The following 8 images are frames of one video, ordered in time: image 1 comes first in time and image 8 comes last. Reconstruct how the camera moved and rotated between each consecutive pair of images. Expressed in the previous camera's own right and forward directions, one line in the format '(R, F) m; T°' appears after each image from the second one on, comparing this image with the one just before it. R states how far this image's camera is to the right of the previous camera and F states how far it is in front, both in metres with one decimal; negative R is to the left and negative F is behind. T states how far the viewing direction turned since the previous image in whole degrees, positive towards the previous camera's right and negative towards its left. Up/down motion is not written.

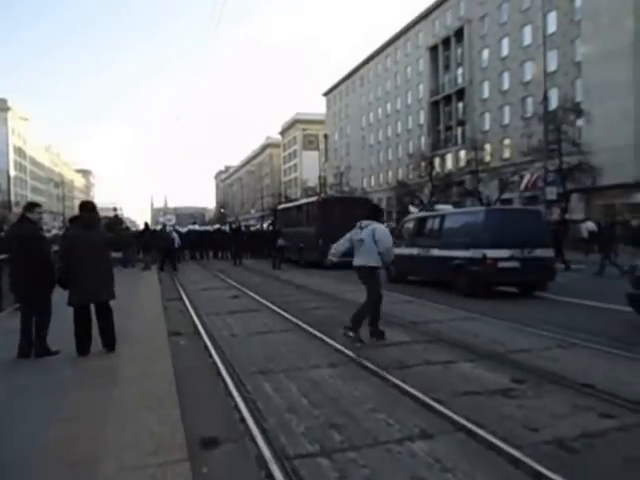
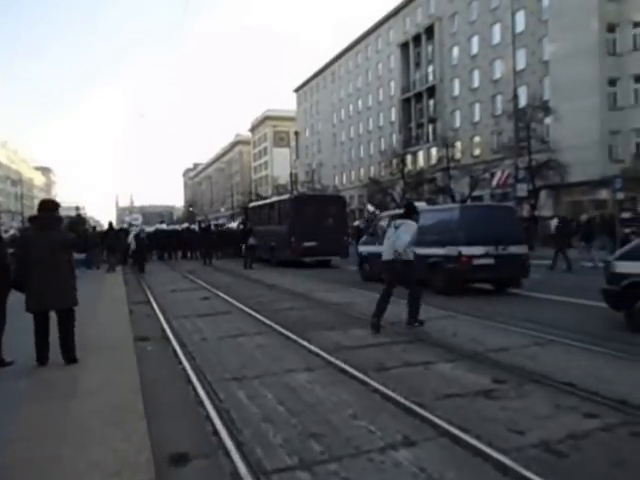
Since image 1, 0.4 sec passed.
(-0.1, +0.4) m; +3°
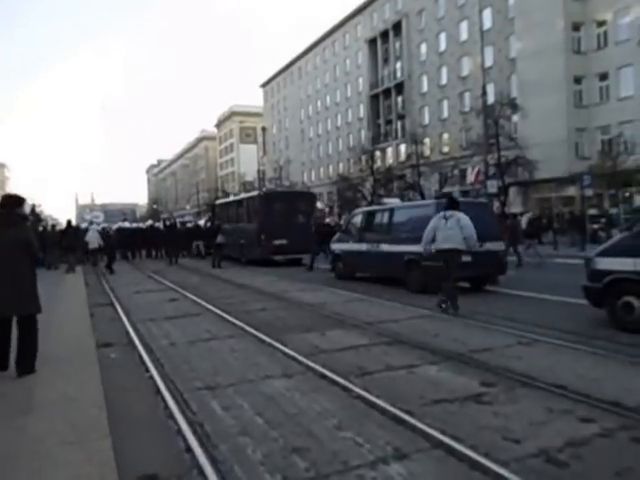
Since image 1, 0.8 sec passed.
(-0.2, +0.5) m; +4°
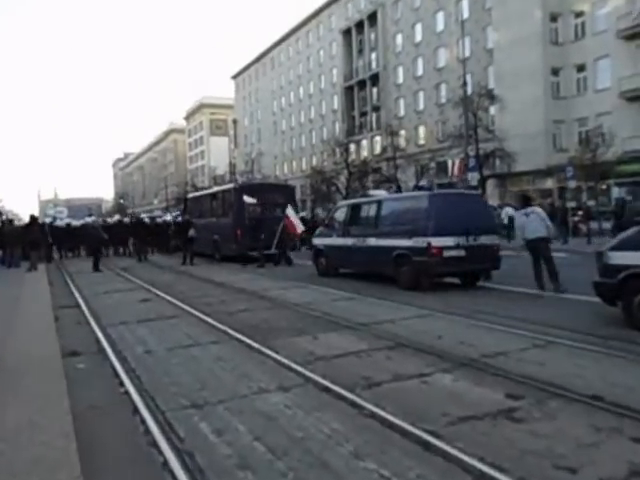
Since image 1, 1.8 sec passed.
(-0.4, +1.0) m; +3°
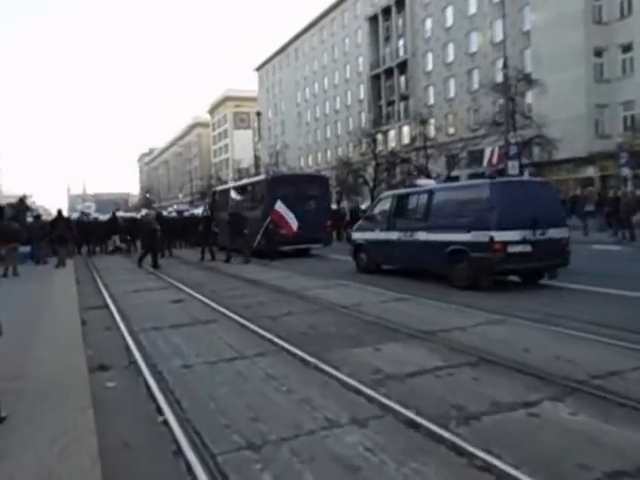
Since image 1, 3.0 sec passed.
(-0.7, +1.4) m; -3°
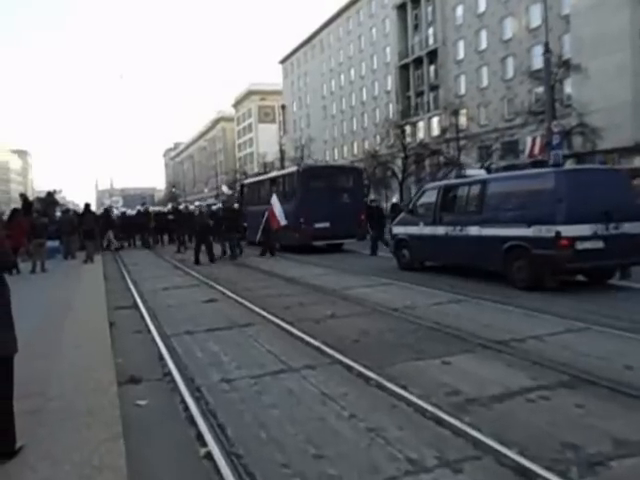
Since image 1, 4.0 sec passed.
(-0.5, +1.1) m; -3°
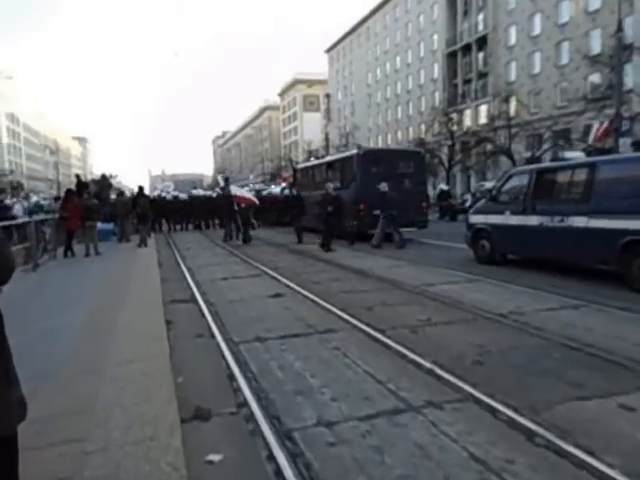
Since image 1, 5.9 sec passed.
(-0.9, +1.8) m; -5°
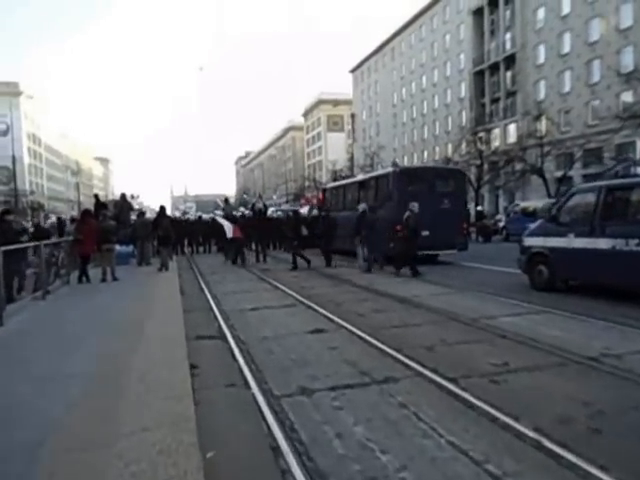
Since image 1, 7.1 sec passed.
(-0.5, +1.5) m; -2°
